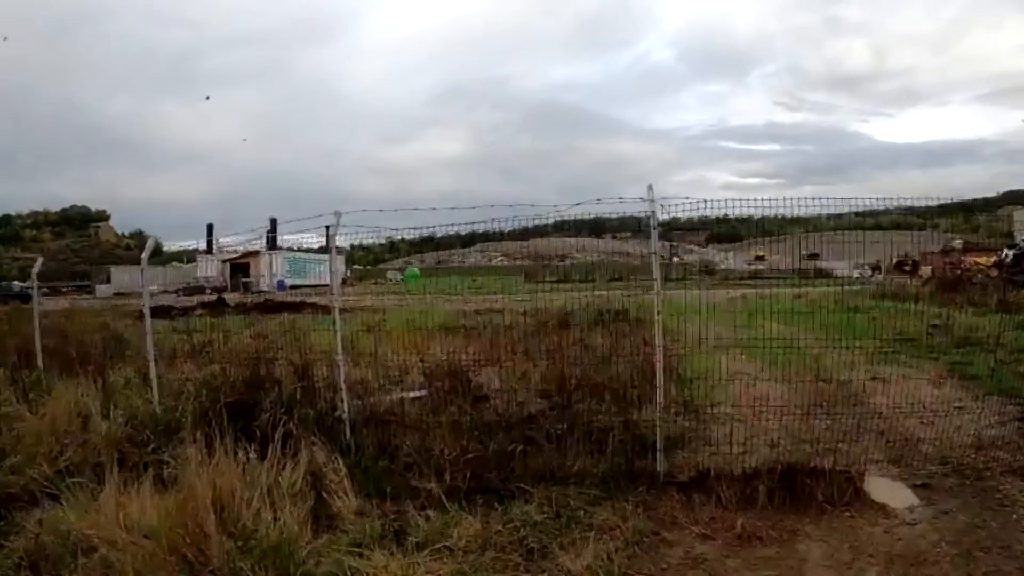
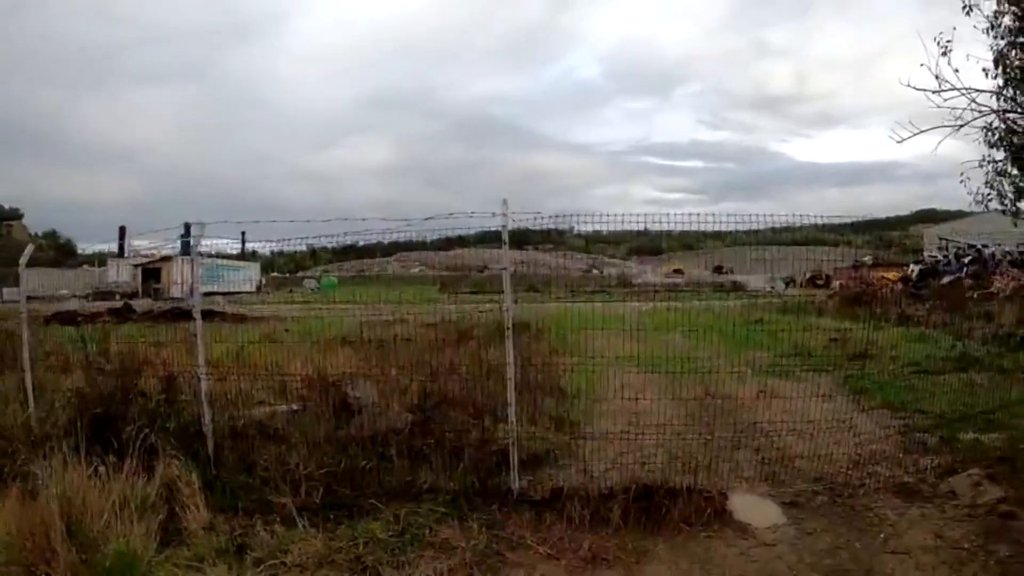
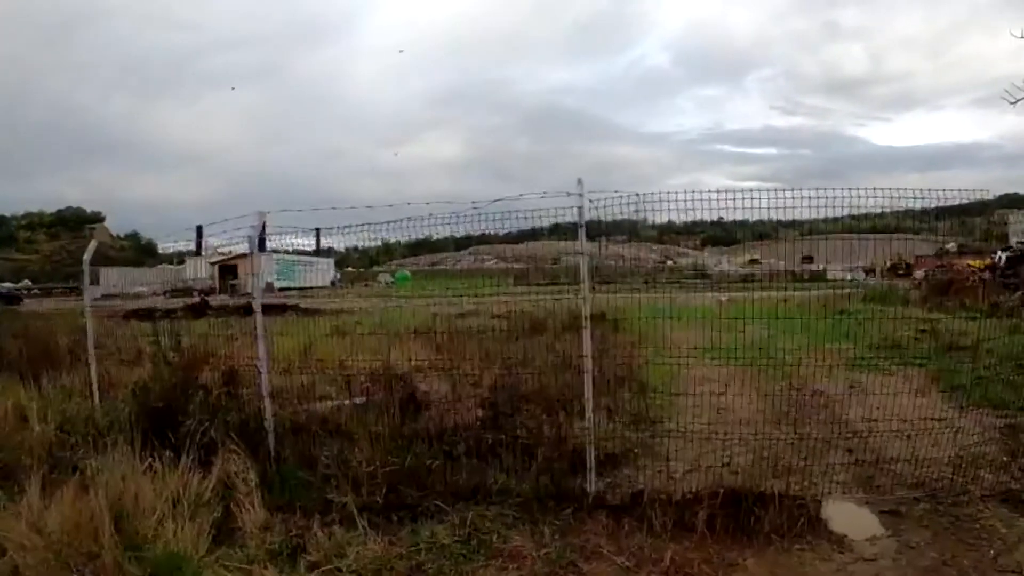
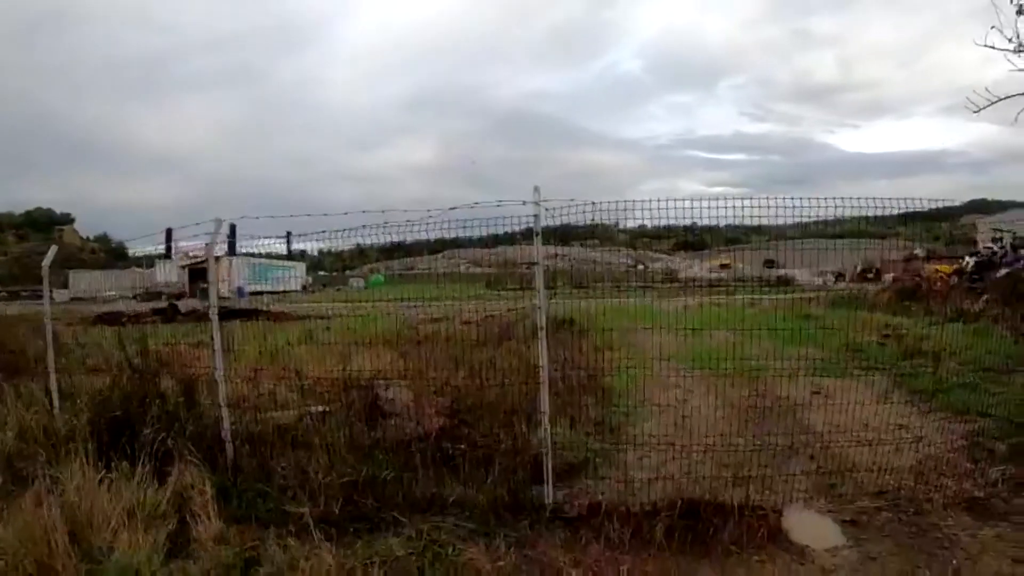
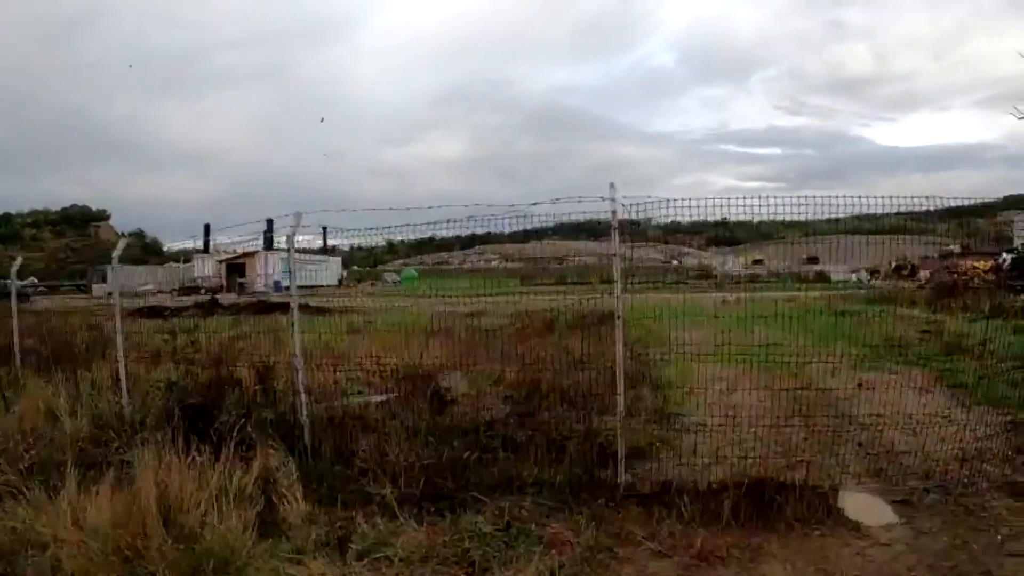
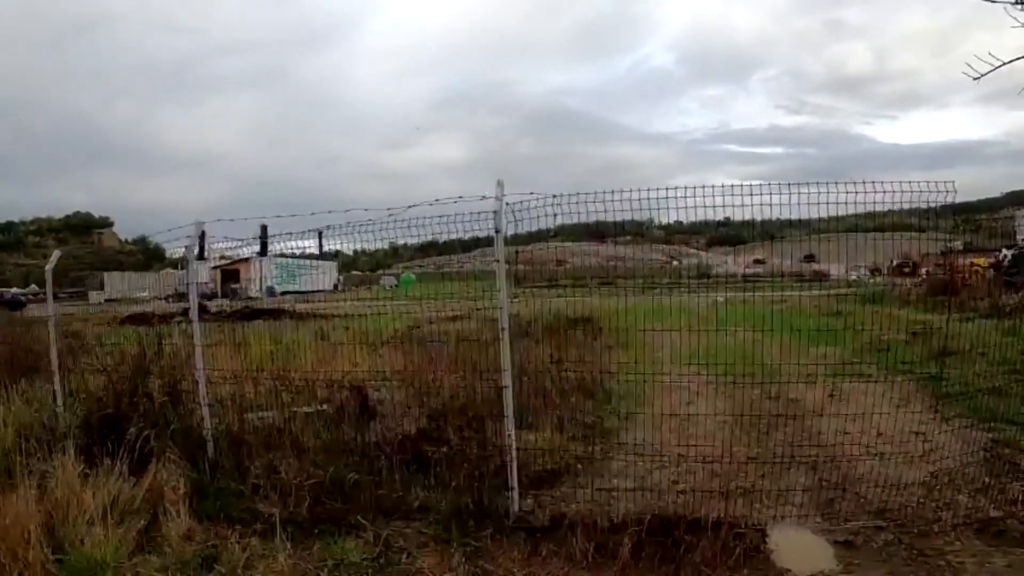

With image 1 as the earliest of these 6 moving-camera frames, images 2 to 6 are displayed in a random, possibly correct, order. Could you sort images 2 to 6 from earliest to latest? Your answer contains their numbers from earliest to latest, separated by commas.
5, 3, 6, 4, 2
